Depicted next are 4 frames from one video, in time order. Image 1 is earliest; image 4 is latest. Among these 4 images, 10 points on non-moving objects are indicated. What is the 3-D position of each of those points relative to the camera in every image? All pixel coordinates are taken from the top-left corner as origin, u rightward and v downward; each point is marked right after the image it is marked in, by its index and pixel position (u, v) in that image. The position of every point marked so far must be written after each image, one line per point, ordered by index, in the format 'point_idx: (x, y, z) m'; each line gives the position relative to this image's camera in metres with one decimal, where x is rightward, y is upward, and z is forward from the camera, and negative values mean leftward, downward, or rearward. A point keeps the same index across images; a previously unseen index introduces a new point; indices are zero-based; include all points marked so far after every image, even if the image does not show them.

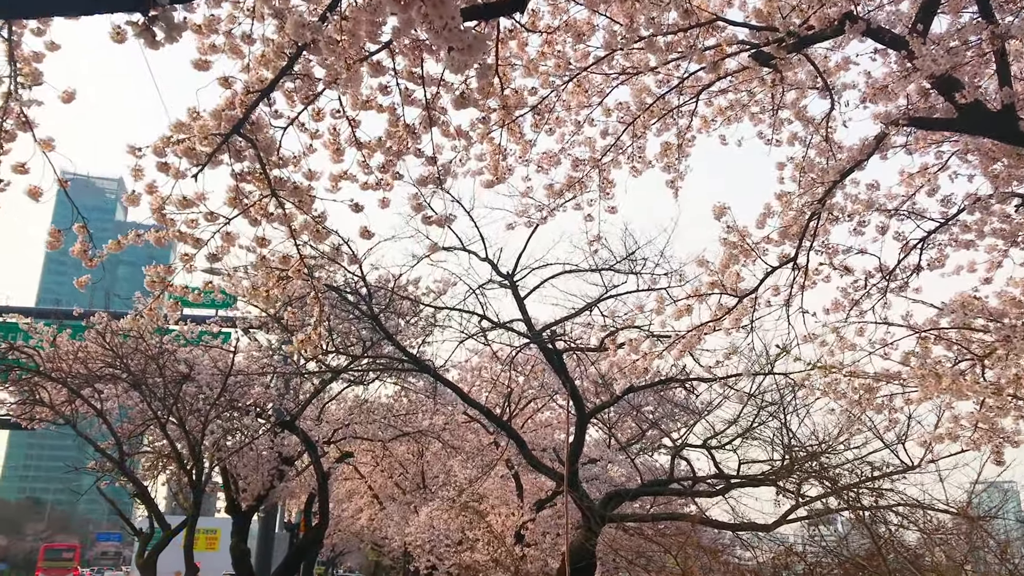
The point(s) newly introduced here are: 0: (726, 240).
0: (+1.4, +0.3, +5.5) m
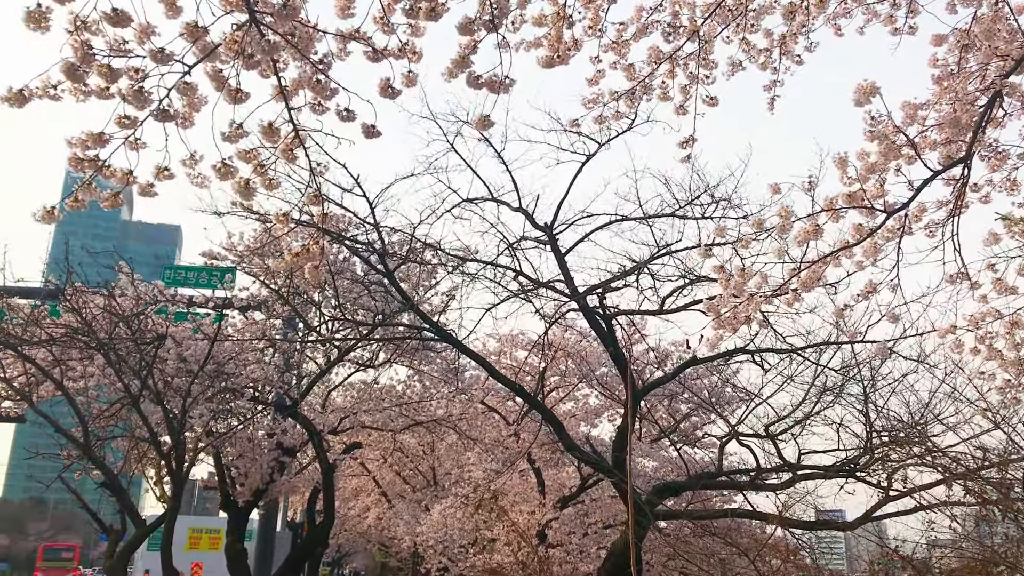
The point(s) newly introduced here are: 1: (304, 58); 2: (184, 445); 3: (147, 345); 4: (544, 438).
0: (+1.7, +0.7, +4.1) m
1: (-0.7, +0.8, +3.0) m
2: (-2.8, -1.4, +7.4) m
3: (-3.8, -0.6, +8.9) m
4: (+0.6, -2.8, +16.1) m
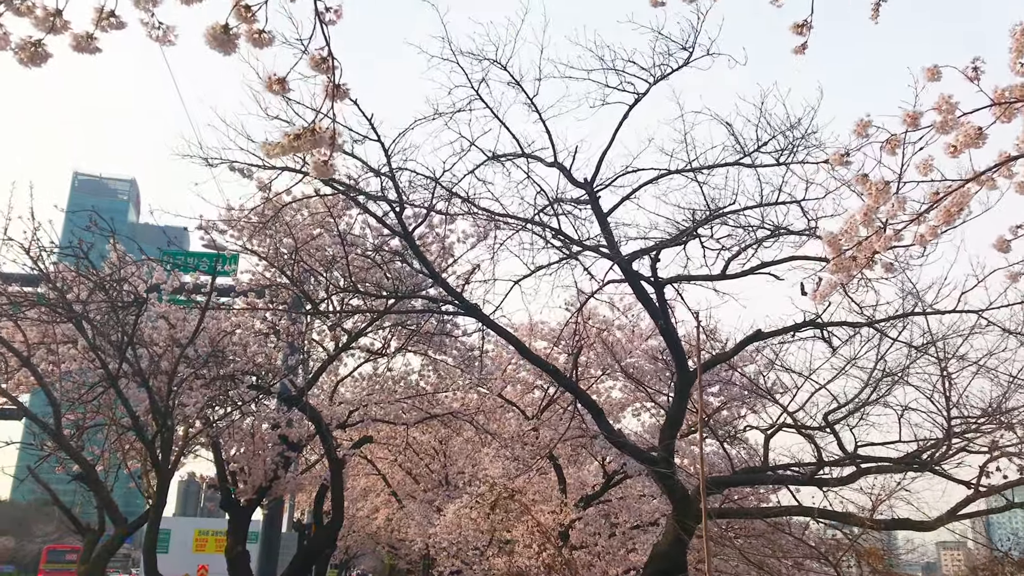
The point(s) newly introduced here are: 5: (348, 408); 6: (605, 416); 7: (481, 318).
0: (+1.9, +1.0, +3.1) m
1: (-0.5, +1.1, +2.1) m
2: (-2.5, -1.1, +6.4) m
3: (-3.5, -0.3, +7.9) m
4: (+1.0, -2.6, +15.1) m
5: (-2.5, -1.9, +13.3) m
6: (+0.8, -1.1, +7.5) m
7: (-0.3, -0.3, +7.2) m
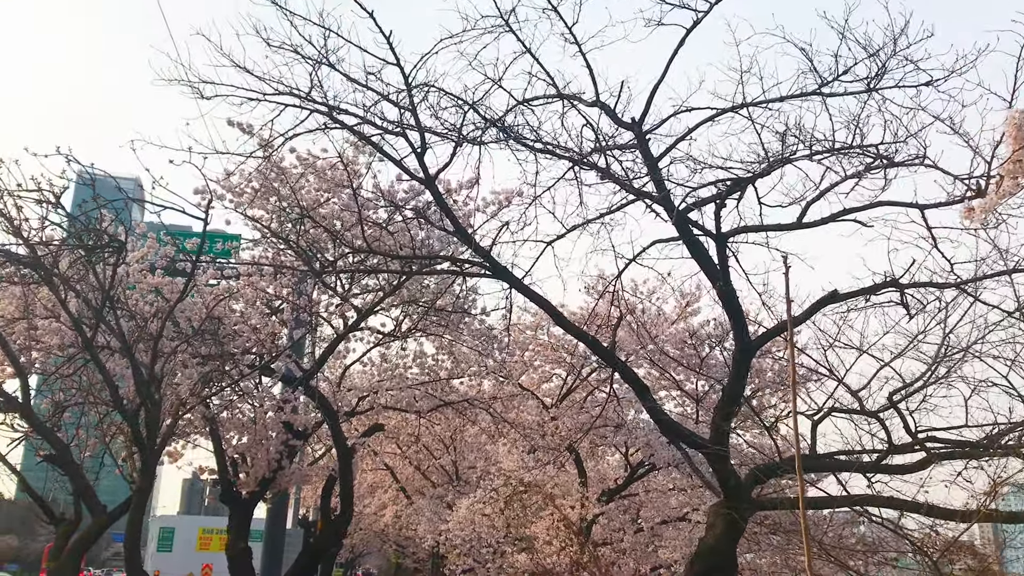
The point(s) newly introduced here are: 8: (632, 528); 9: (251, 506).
0: (+2.2, +1.3, +2.2) m
1: (-0.3, +1.4, +1.2) m
2: (-2.3, -0.8, +5.6) m
3: (-3.2, 0.0, +7.1) m
4: (+1.3, -2.2, +14.3) m
5: (-2.2, -1.6, +12.5) m
6: (+1.1, -0.8, +6.6) m
7: (0.0, 0.0, +6.3) m
8: (+1.9, -3.8, +13.8) m
9: (-3.3, -2.7, +10.7) m
